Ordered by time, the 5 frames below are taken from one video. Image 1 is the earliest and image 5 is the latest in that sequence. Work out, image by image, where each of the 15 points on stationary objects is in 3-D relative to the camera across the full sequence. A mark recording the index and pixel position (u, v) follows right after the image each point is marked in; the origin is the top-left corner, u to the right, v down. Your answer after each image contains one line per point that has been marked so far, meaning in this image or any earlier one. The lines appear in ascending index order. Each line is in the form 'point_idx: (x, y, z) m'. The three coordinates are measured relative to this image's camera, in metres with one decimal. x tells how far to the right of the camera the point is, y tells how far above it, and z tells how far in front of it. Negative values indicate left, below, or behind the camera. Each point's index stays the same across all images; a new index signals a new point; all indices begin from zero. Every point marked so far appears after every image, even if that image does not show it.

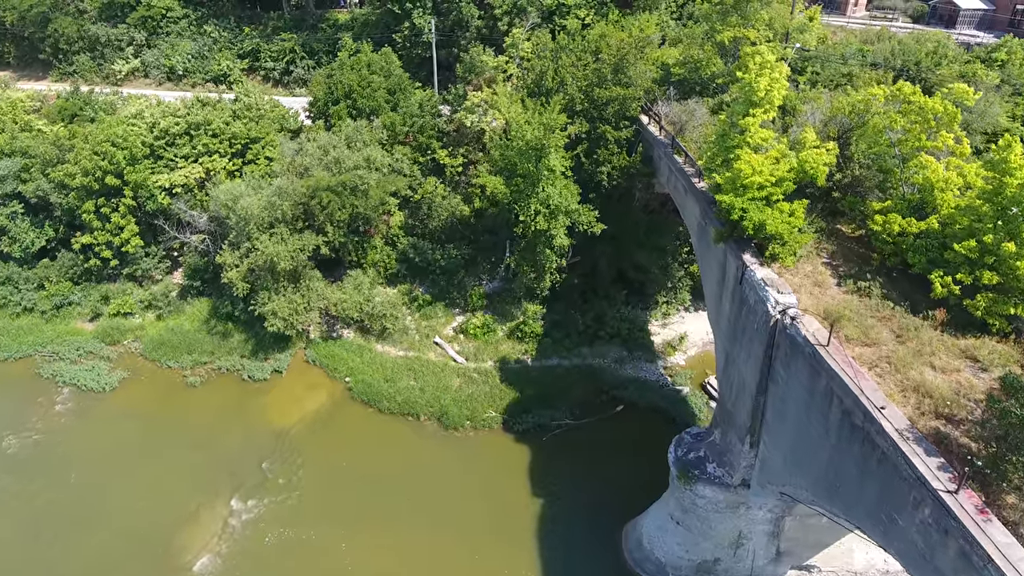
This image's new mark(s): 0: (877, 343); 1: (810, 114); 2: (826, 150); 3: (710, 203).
0: (+7.7, -1.2, +12.8) m
1: (+9.2, +5.4, +19.0) m
2: (+8.4, +3.6, +16.3) m
3: (+6.0, +2.5, +18.4) m
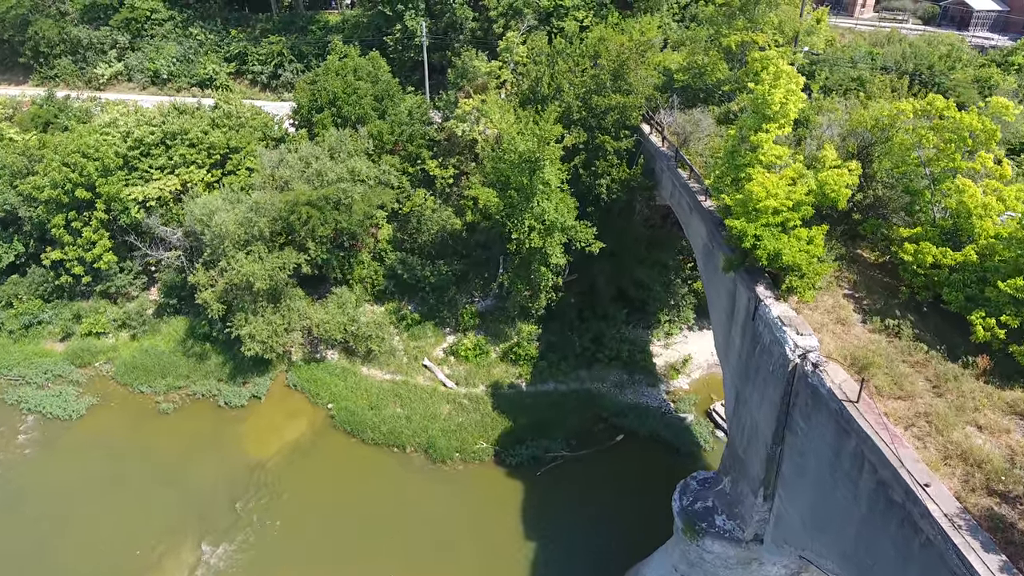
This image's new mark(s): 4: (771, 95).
0: (+7.4, -2.0, +11.3) m
1: (+8.9, +4.6, +17.4) m
2: (+8.1, +2.8, +14.8) m
3: (+5.7, +1.7, +16.8) m
4: (+6.6, +4.9, +15.7) m
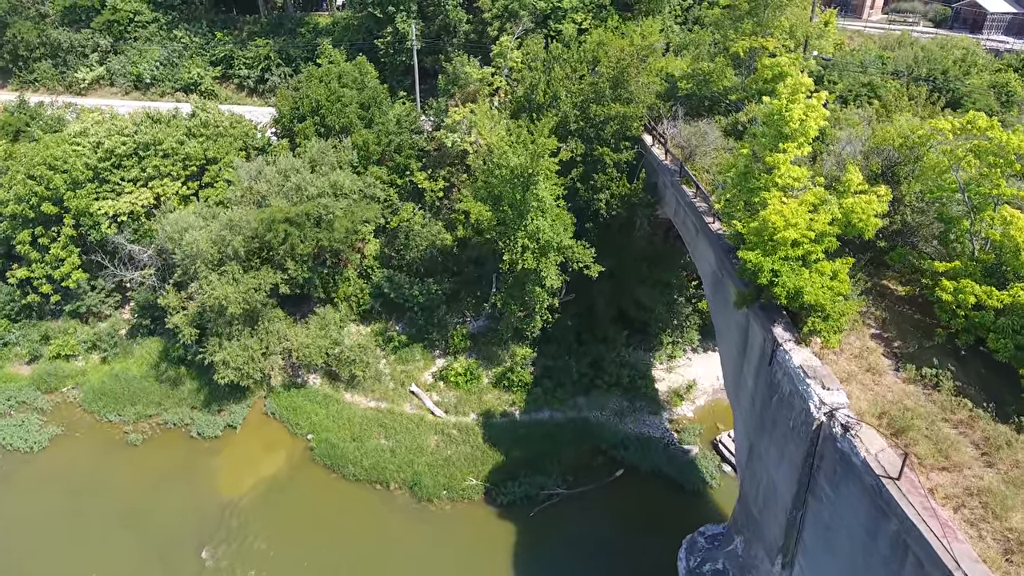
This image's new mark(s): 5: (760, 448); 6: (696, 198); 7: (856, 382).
0: (+7.1, -2.8, +9.7) m
1: (+8.7, +3.8, +15.8) m
2: (+7.8, +2.0, +13.2) m
3: (+5.4, +0.9, +15.3) m
4: (+6.4, +4.1, +14.1) m
5: (+5.3, -3.4, +13.1) m
6: (+5.7, +2.8, +18.8) m
7: (+6.5, -1.8, +11.5) m
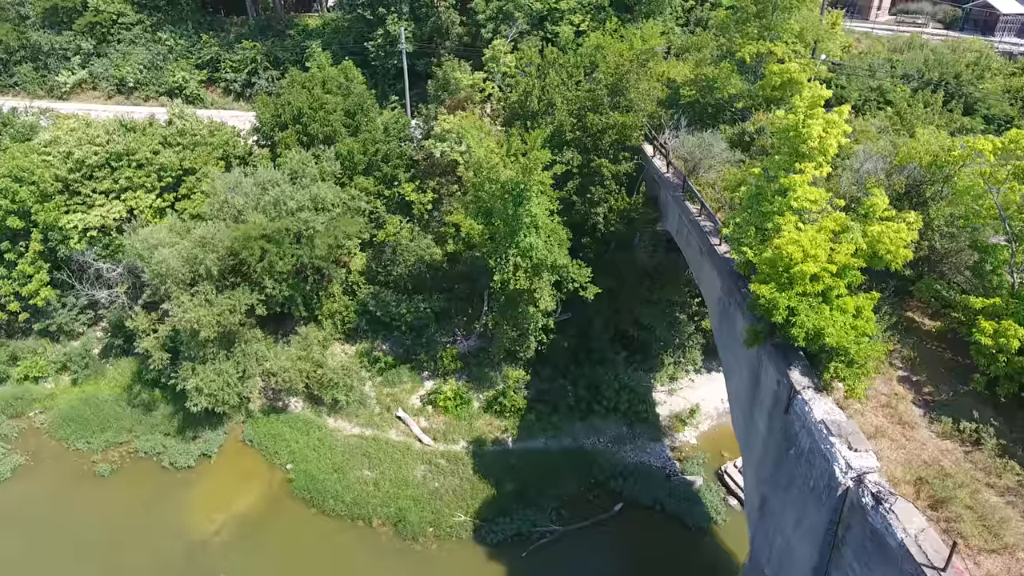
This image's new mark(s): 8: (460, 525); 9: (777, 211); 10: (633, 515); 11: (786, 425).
0: (+6.8, -3.5, +8.3) m
1: (+8.4, +3.1, +14.5) m
2: (+7.5, +1.3, +11.8) m
3: (+5.1, +0.2, +13.9) m
4: (+6.1, +3.4, +12.7) m
5: (+5.0, -4.1, +11.7) m
6: (+5.4, +2.0, +17.5) m
7: (+6.2, -2.5, +10.1) m
8: (-1.7, -7.5, +19.4) m
9: (+5.4, +1.6, +12.6) m
10: (+4.0, -7.4, +20.0) m
11: (+5.0, -2.5, +11.2) m
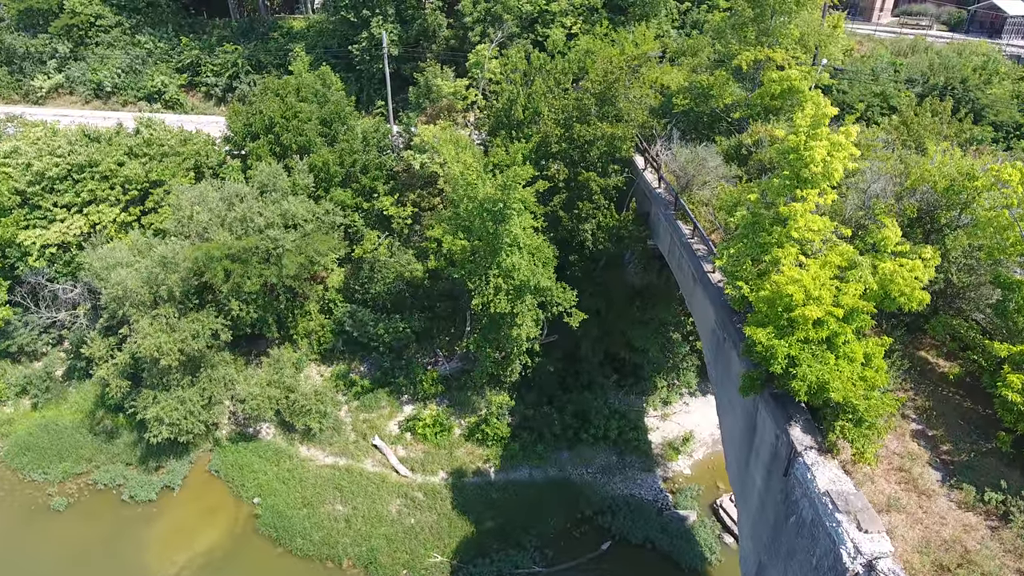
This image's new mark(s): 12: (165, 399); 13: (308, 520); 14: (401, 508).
0: (+6.2, -4.2, +7.0) m
1: (+7.8, +2.3, +13.2) m
2: (+7.0, +0.6, +10.5) m
3: (+4.5, -0.6, +12.6) m
4: (+5.5, +2.6, +11.4) m
5: (+4.4, -4.8, +10.4) m
6: (+4.8, +1.3, +16.2) m
7: (+5.6, -3.2, +8.8) m
8: (-2.2, -8.2, +18.1) m
9: (+4.8, +0.9, +11.3) m
10: (+3.4, -8.1, +18.7) m
11: (+4.4, -3.2, +9.9) m
12: (-11.3, -3.5, +19.9) m
13: (-6.4, -7.3, +19.3) m
14: (-3.6, -7.1, +19.7) m
